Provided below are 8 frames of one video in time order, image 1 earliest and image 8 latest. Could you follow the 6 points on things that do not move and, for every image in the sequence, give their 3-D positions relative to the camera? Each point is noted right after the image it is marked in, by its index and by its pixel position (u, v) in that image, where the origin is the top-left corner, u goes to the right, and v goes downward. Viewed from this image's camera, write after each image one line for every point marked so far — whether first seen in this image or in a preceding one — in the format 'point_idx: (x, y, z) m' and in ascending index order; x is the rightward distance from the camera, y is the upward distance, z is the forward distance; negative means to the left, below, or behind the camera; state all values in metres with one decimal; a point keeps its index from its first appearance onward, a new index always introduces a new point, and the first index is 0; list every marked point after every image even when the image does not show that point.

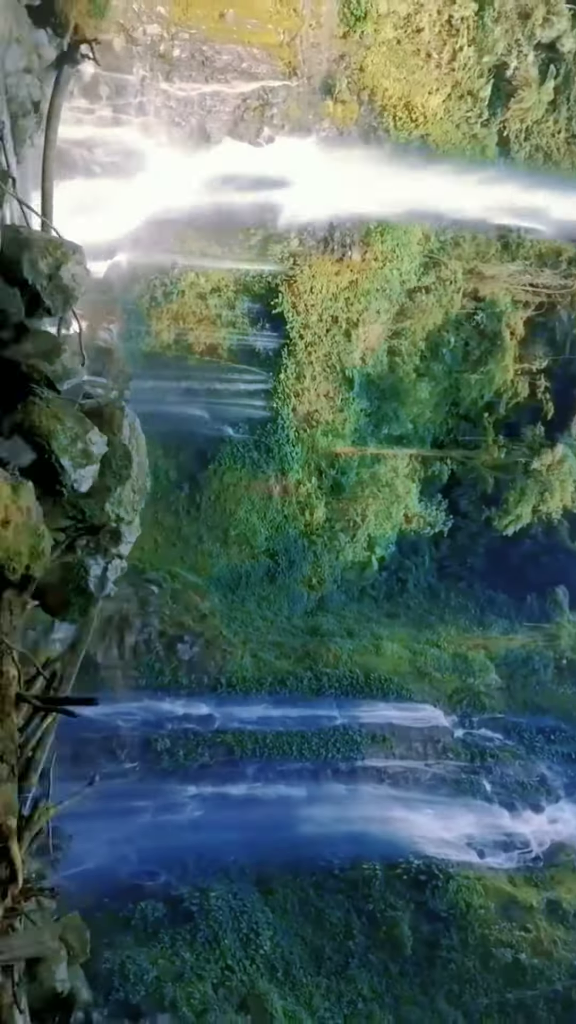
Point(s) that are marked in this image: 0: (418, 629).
0: (+3.1, -2.7, +11.6) m
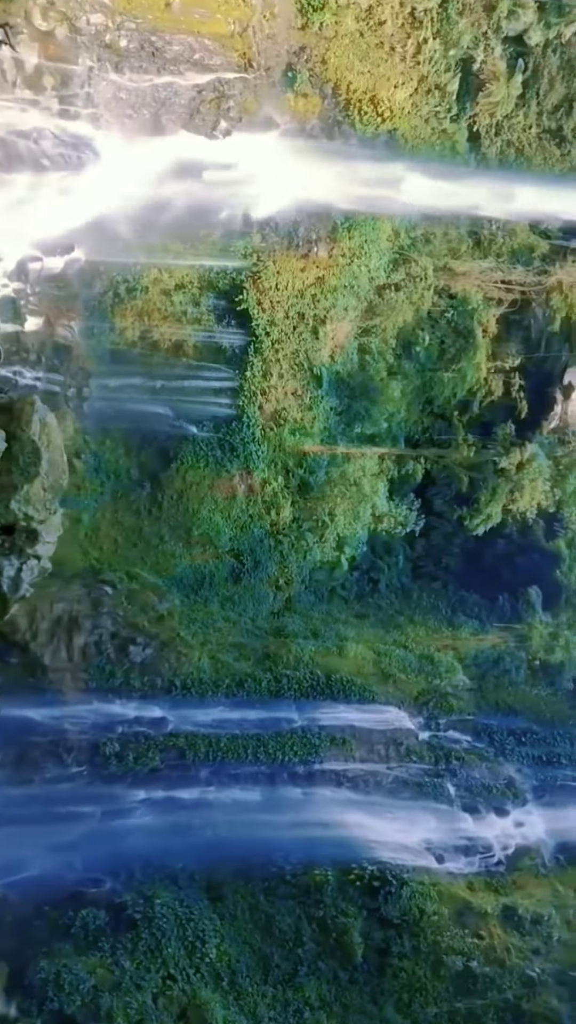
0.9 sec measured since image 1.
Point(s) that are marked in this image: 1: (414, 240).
0: (+2.3, -2.7, +11.4) m
1: (+3.1, +6.4, +11.6) m
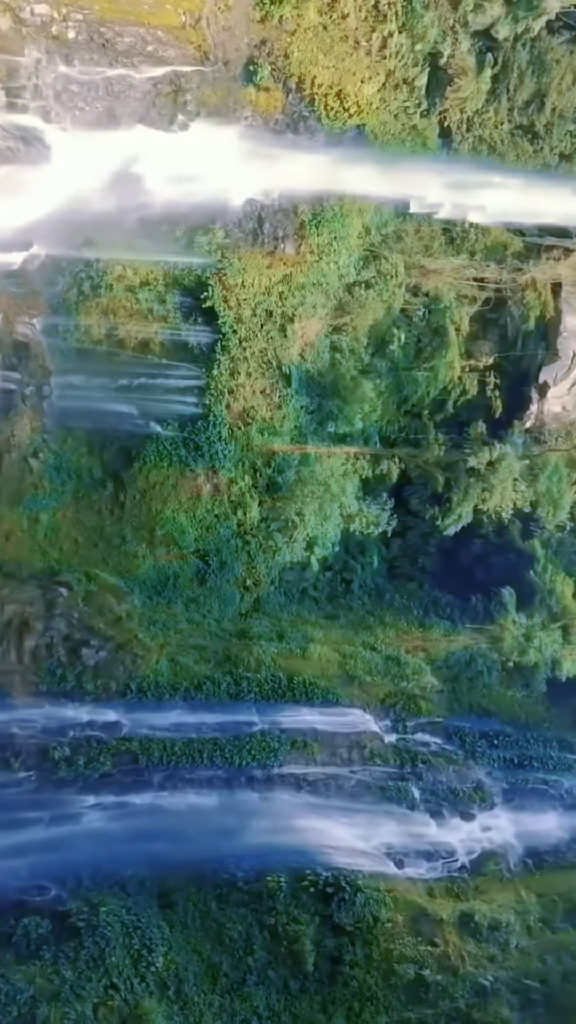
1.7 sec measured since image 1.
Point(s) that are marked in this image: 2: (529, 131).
0: (+1.6, -2.7, +11.3) m
1: (+2.3, +6.4, +11.5) m
2: (+5.7, +9.1, +11.7) m
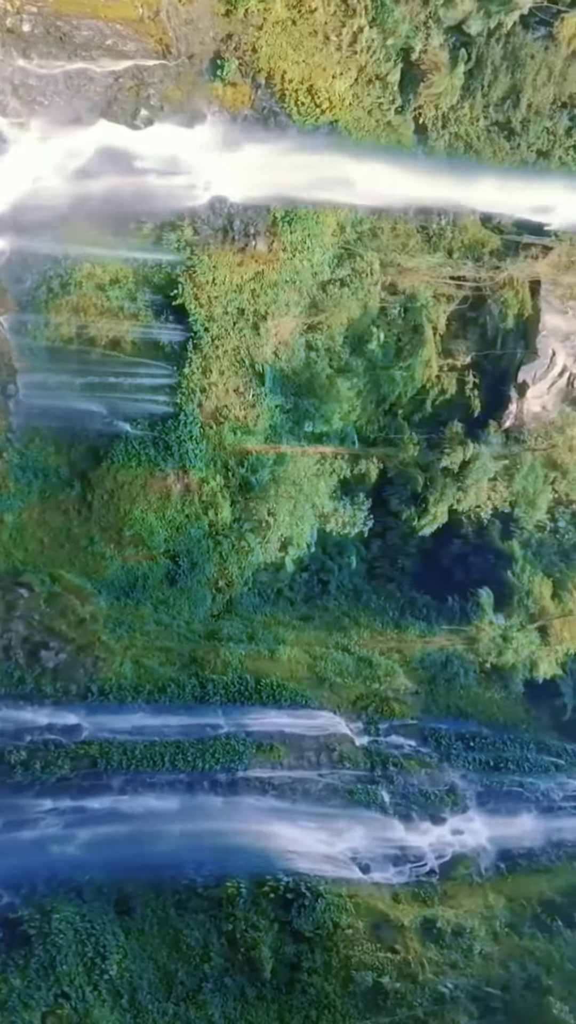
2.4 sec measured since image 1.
0: (+0.9, -2.7, +11.2) m
1: (+1.7, +6.4, +11.4) m
2: (+5.1, +9.1, +11.6) m
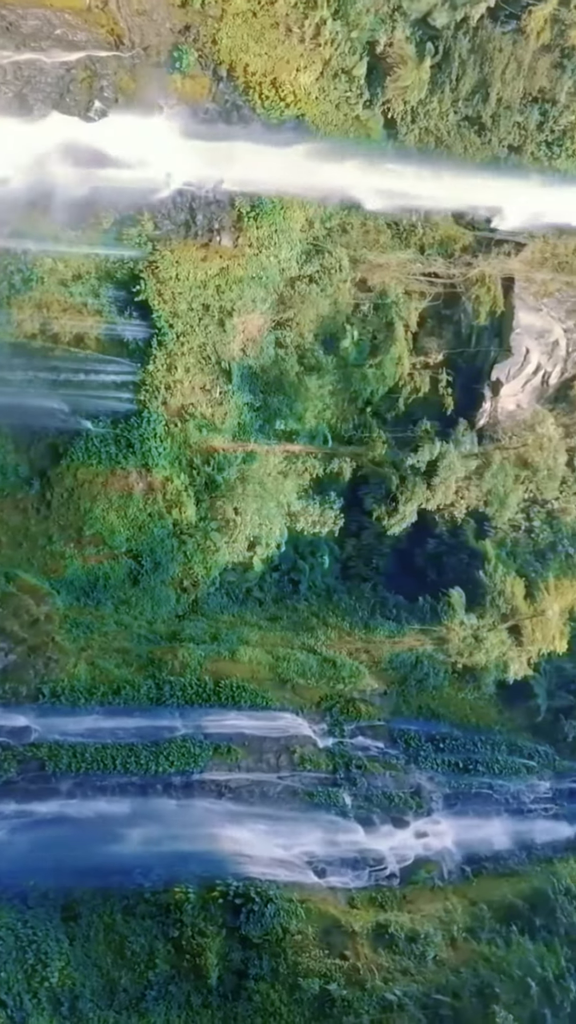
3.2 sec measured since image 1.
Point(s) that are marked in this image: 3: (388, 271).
0: (+0.2, -2.7, +11.1) m
1: (+0.9, +6.5, +11.3) m
2: (+4.4, +9.1, +11.4) m
3: (+2.3, +5.6, +11.4) m
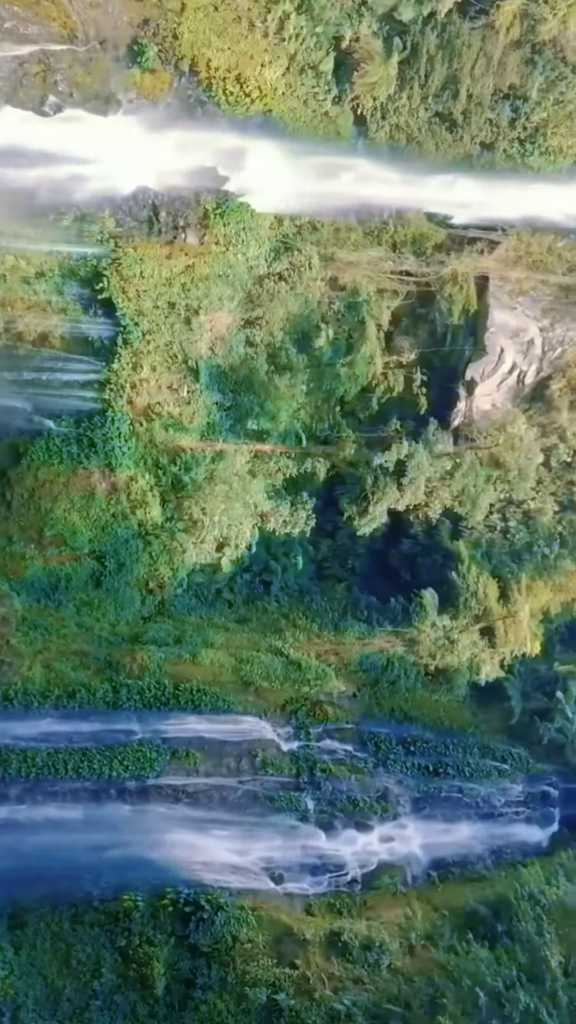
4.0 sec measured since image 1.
0: (-0.5, -2.7, +11.0) m
1: (+0.2, +6.4, +11.1) m
2: (+3.6, +9.1, +11.3) m
3: (+1.6, +5.6, +11.3) m
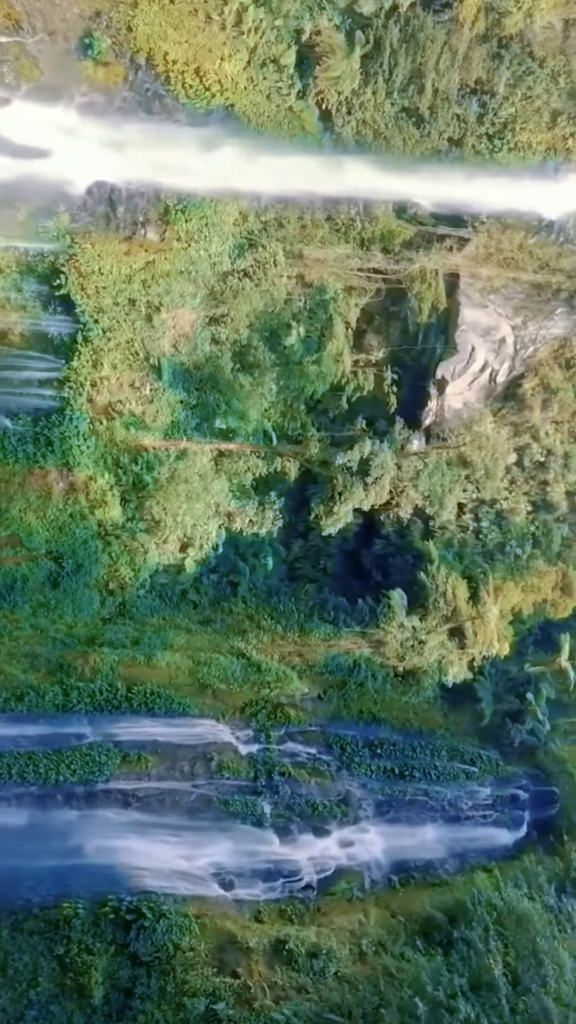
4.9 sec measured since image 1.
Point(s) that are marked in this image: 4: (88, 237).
0: (-1.4, -2.7, +10.8) m
1: (-0.6, +6.4, +11.0) m
2: (+2.8, +9.1, +11.2) m
3: (+0.8, +5.6, +11.2) m
4: (-4.0, +5.6, +10.0) m
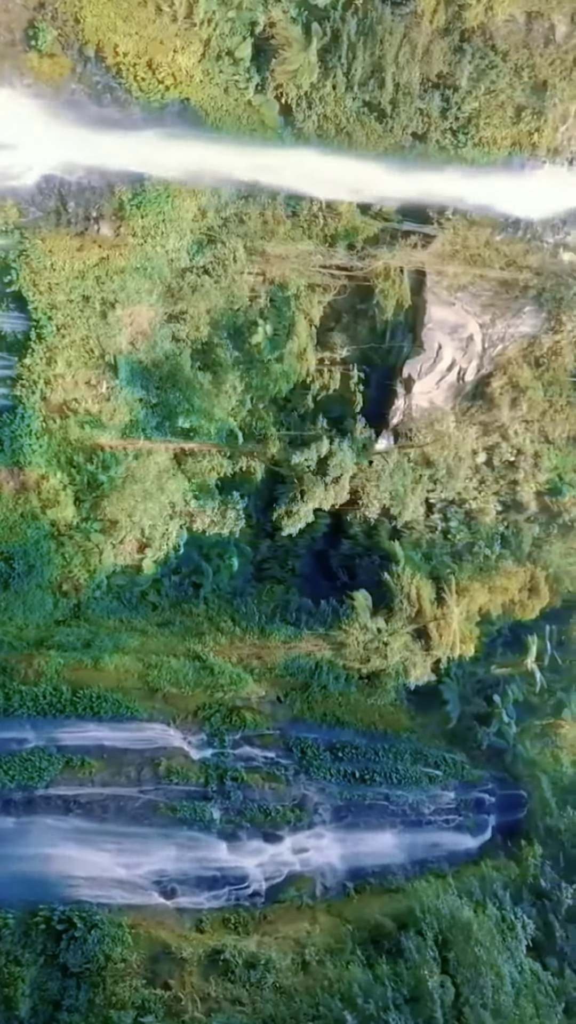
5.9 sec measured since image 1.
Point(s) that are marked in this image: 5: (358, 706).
0: (-2.3, -2.7, +10.6) m
1: (-1.5, +6.4, +10.8) m
2: (+1.9, +9.1, +11.0) m
3: (-0.1, +5.6, +11.0) m
4: (-5.0, +5.6, +9.8) m
5: (+1.4, -4.4, +11.1) m
